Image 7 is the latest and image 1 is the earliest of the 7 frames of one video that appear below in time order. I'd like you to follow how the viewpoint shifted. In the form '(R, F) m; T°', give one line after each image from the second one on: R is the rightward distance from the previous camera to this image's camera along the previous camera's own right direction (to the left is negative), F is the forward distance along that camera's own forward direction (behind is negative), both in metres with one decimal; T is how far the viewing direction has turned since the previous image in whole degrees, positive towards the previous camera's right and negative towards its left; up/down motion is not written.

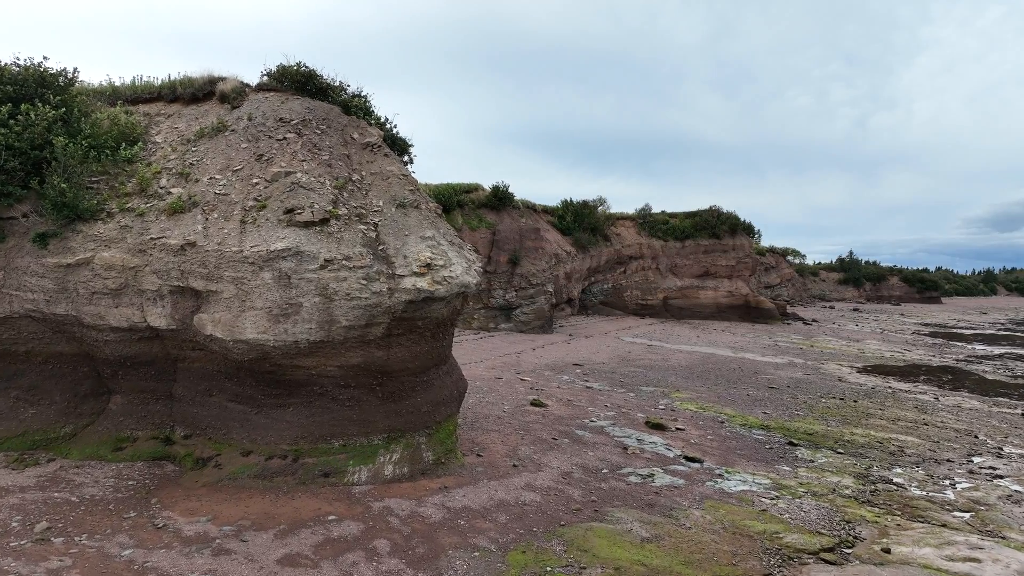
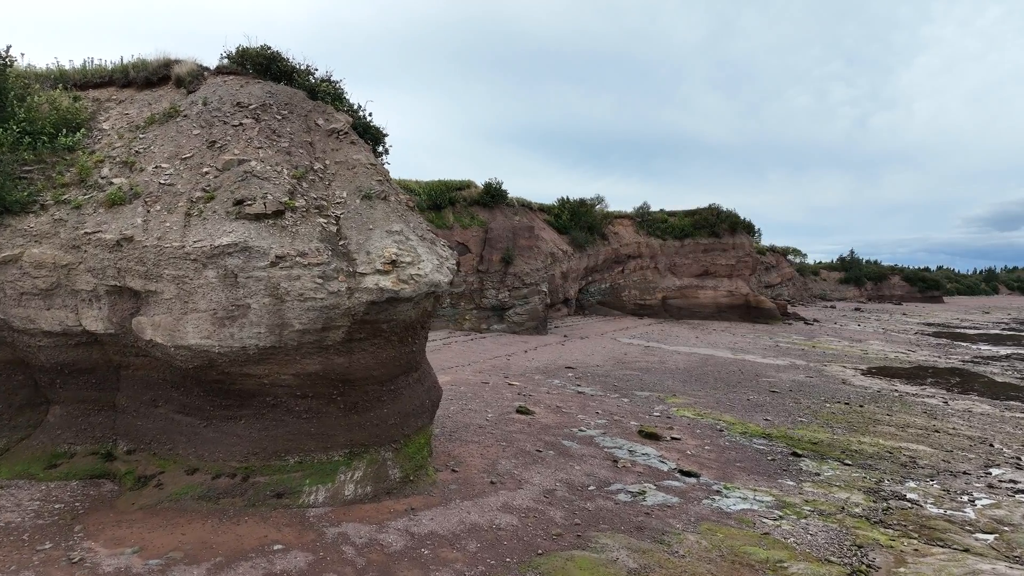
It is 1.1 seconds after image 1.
(+0.2, +0.6) m; 0°
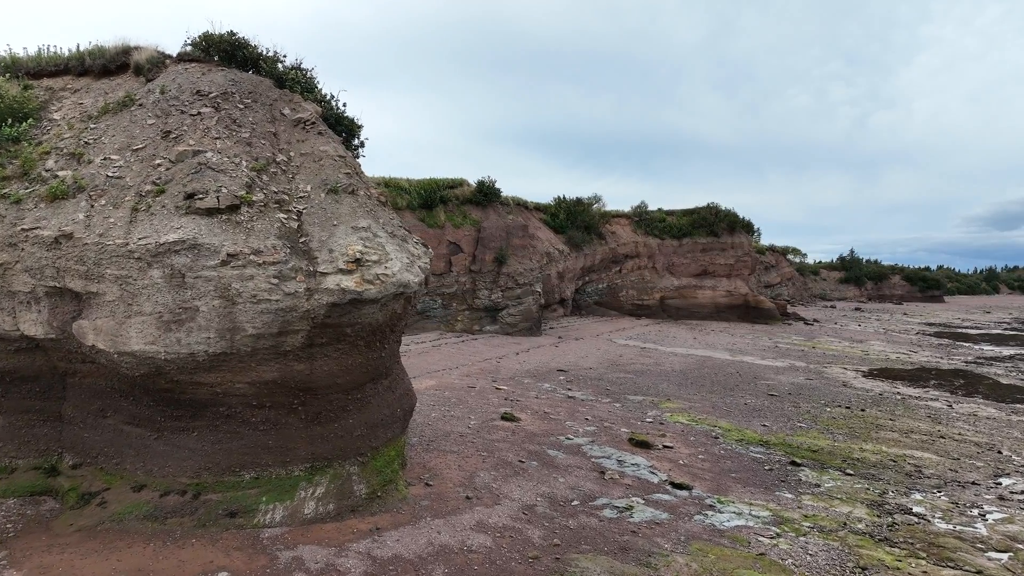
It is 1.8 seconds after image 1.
(+0.2, +0.5) m; 0°
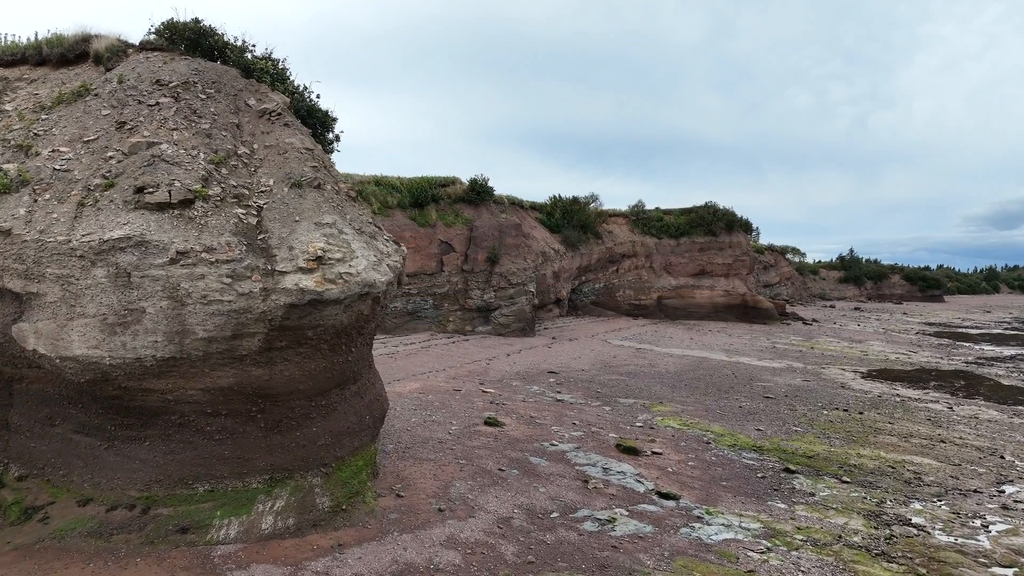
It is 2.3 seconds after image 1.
(+0.2, +0.3) m; 0°
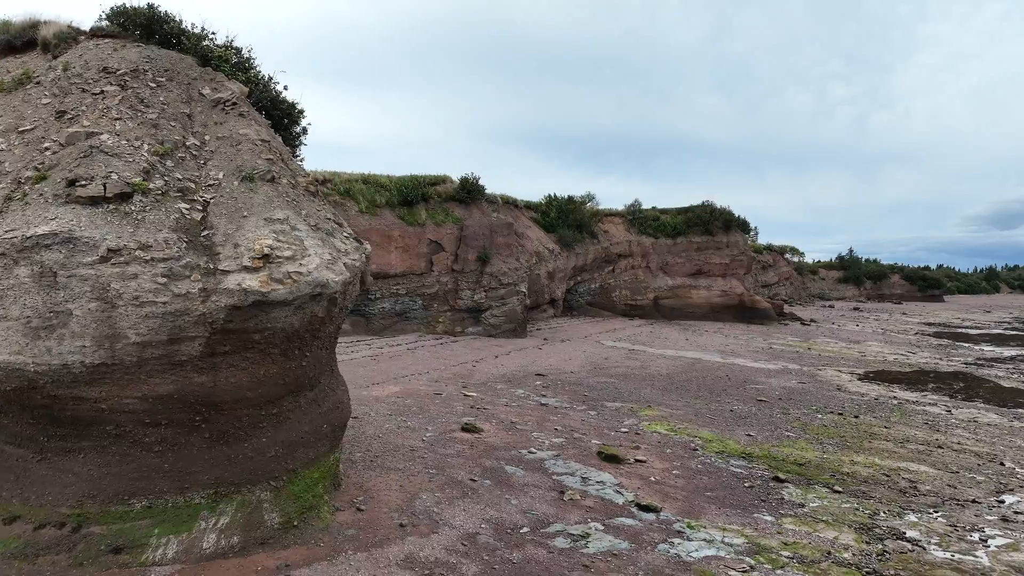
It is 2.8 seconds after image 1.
(+0.2, +0.4) m; 0°
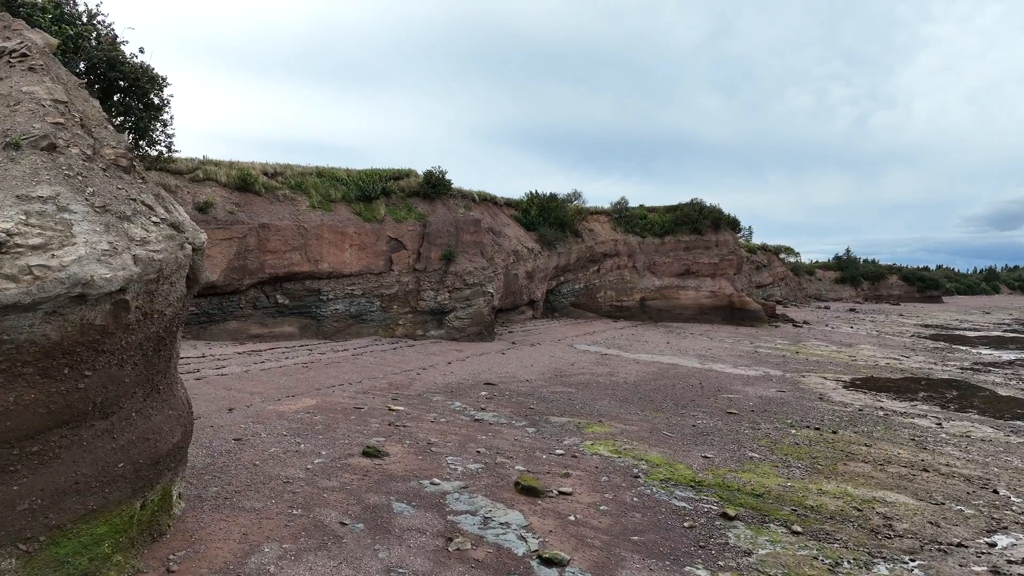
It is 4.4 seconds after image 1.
(+0.9, +1.2) m; 0°
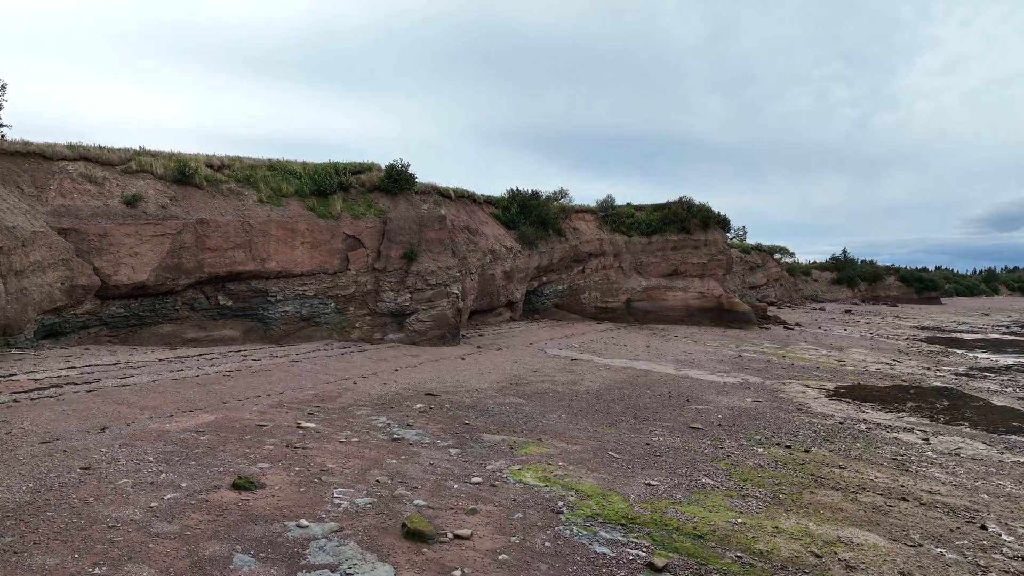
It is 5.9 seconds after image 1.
(+0.8, +1.1) m; 0°
